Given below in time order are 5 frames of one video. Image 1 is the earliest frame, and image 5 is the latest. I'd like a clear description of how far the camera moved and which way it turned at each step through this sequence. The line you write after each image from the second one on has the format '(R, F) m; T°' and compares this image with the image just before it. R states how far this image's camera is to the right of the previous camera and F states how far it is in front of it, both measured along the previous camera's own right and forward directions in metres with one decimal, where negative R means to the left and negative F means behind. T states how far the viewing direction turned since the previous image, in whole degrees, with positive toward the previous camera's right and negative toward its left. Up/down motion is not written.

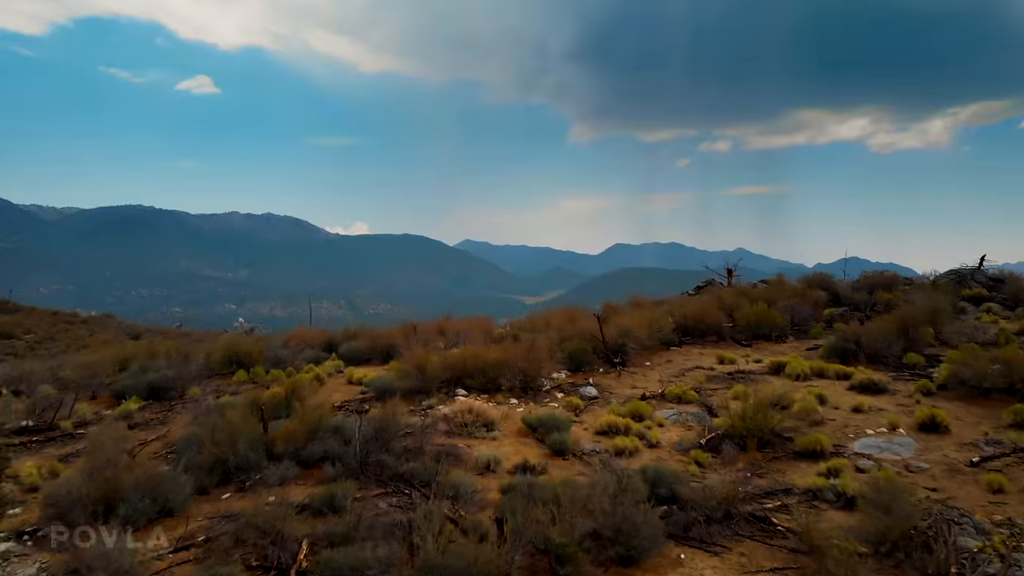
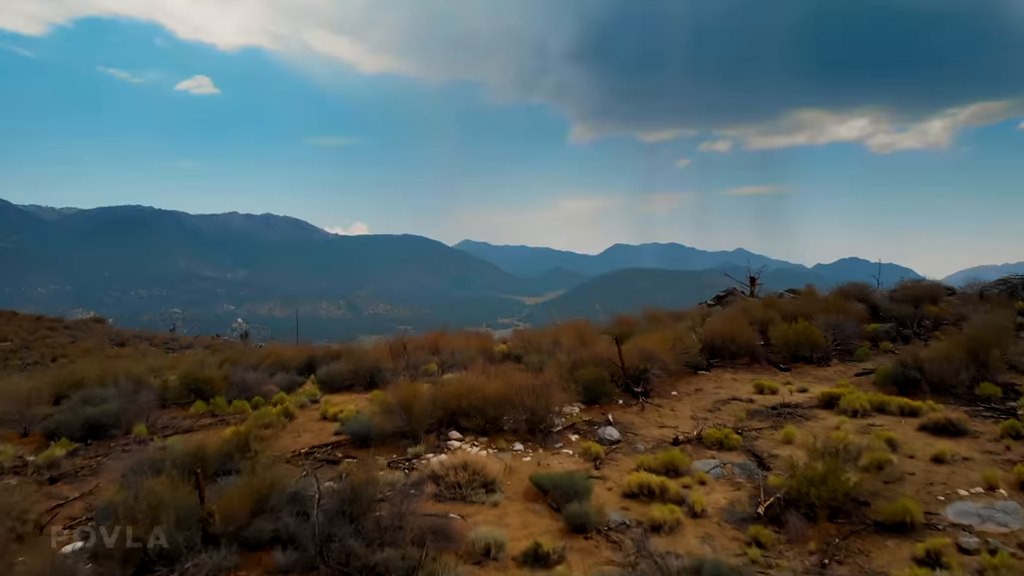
(0.0, +0.8) m; 0°
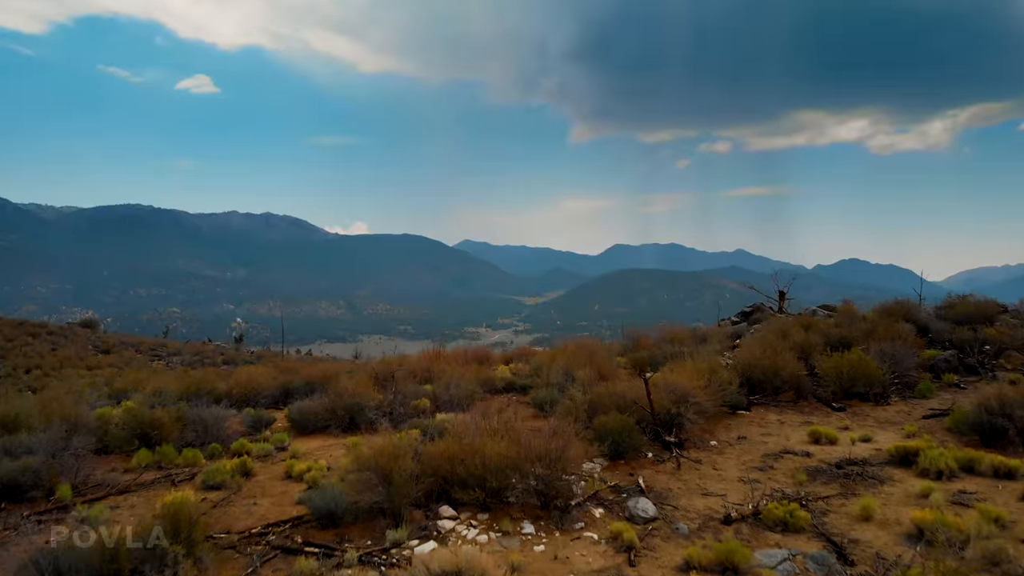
(-0.1, +0.8) m; 0°
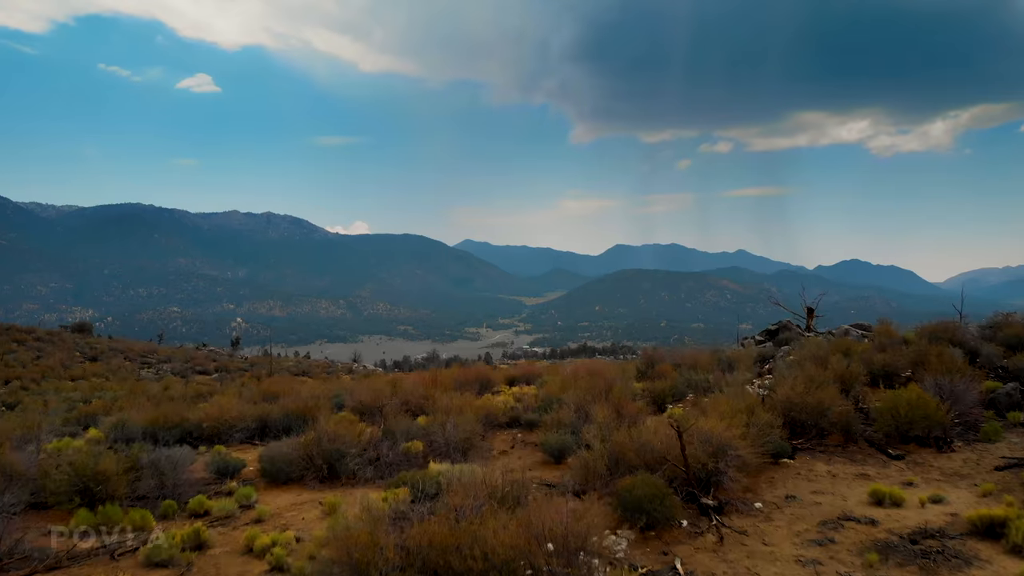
(0.0, +0.6) m; 0°
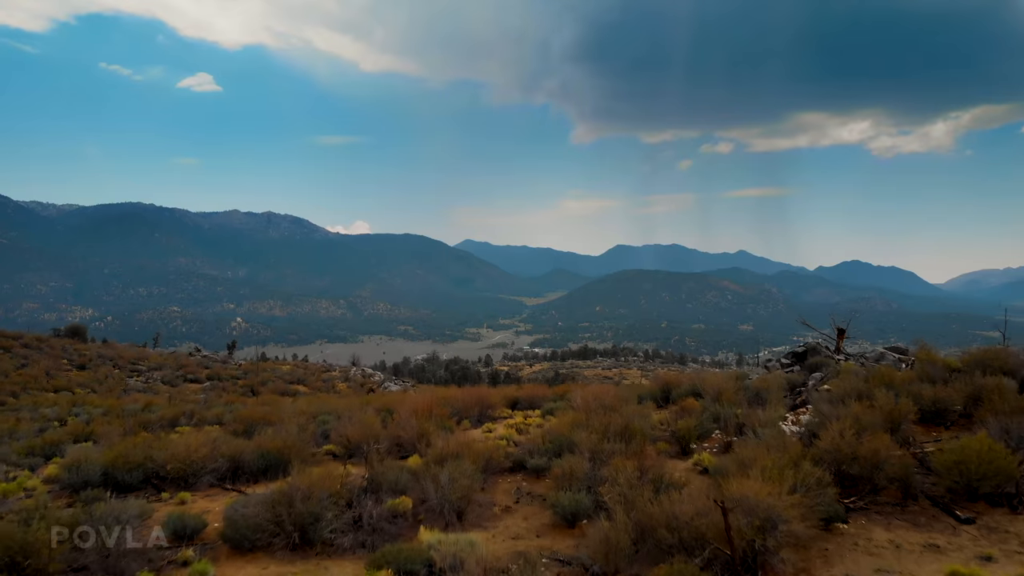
(0.0, +0.6) m; 0°
